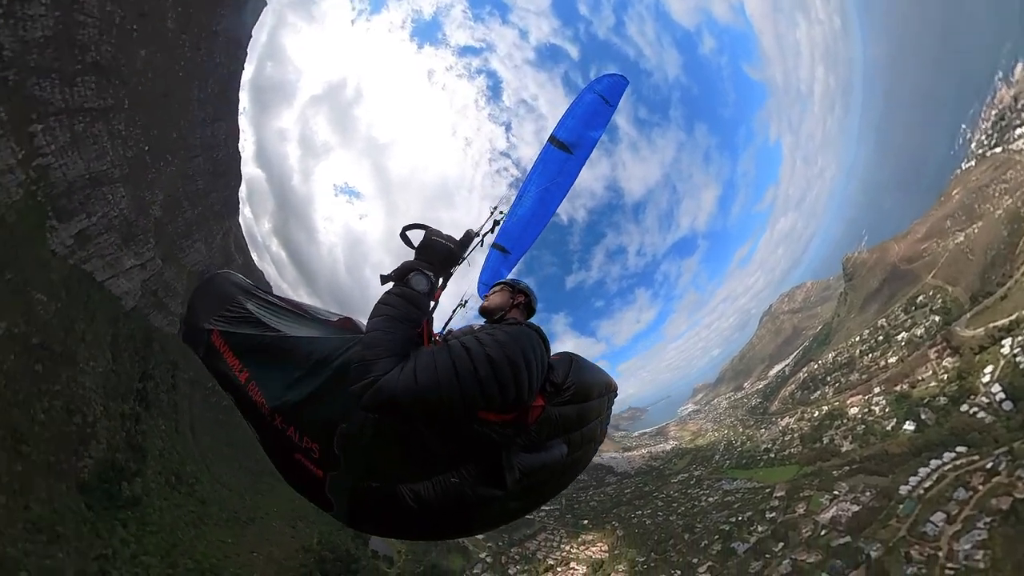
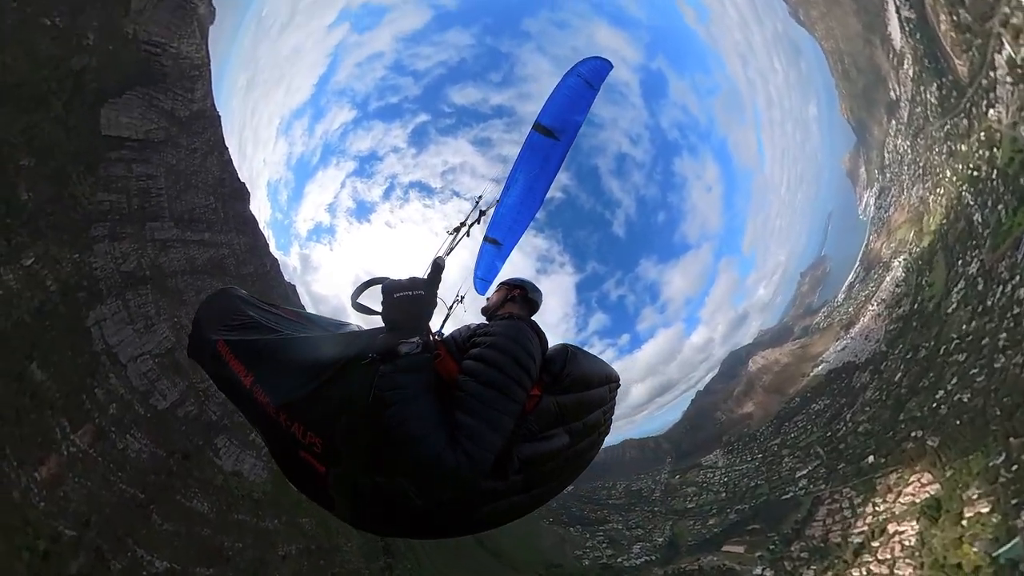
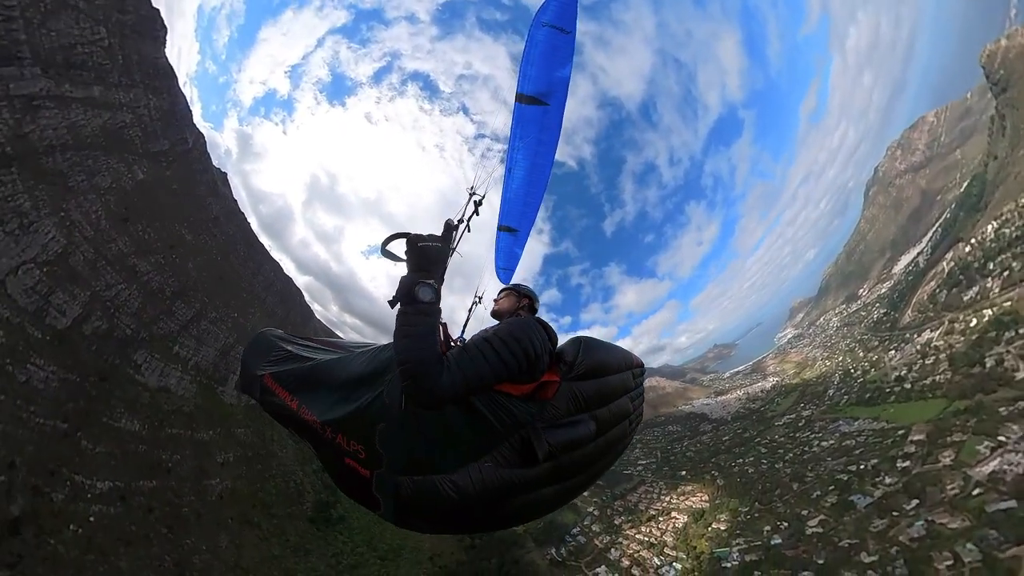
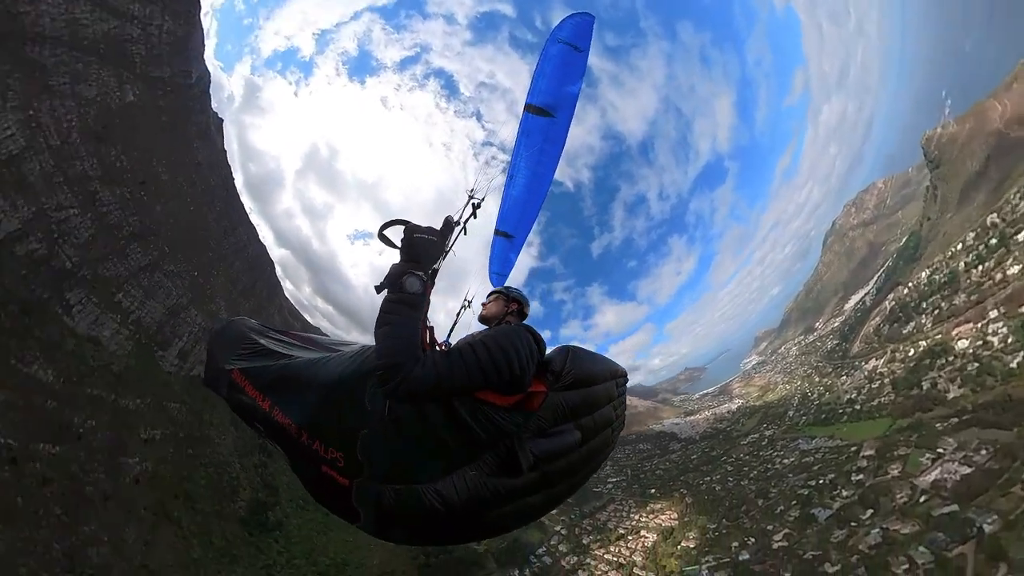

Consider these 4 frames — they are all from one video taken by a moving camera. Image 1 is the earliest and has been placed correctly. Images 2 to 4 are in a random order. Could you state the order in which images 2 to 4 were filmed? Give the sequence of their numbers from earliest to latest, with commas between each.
4, 3, 2
